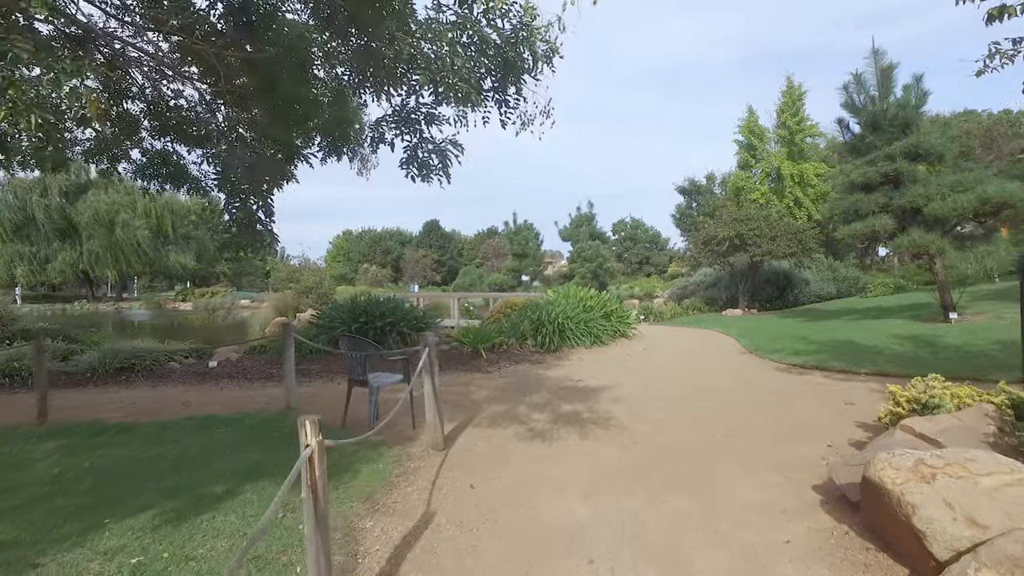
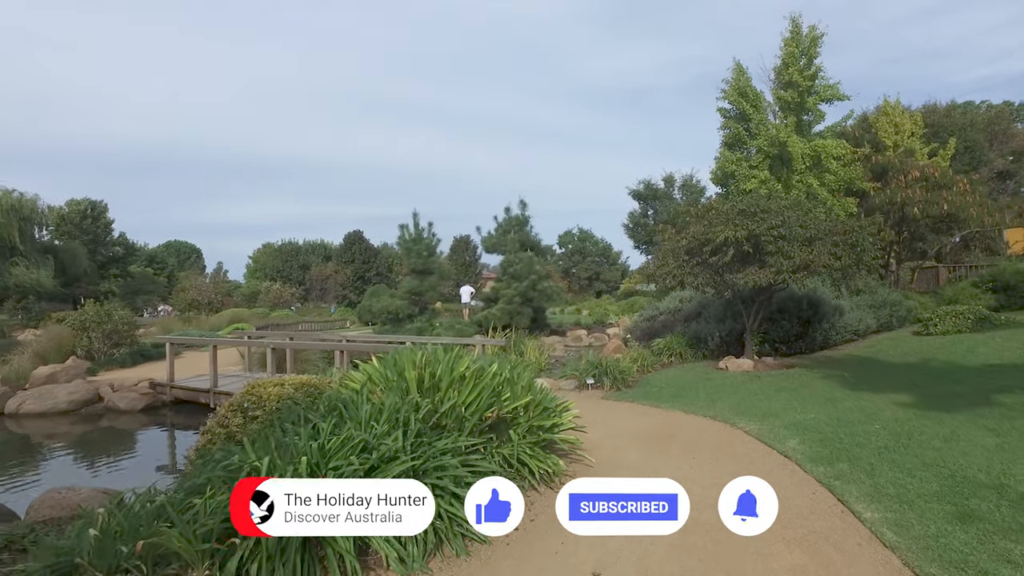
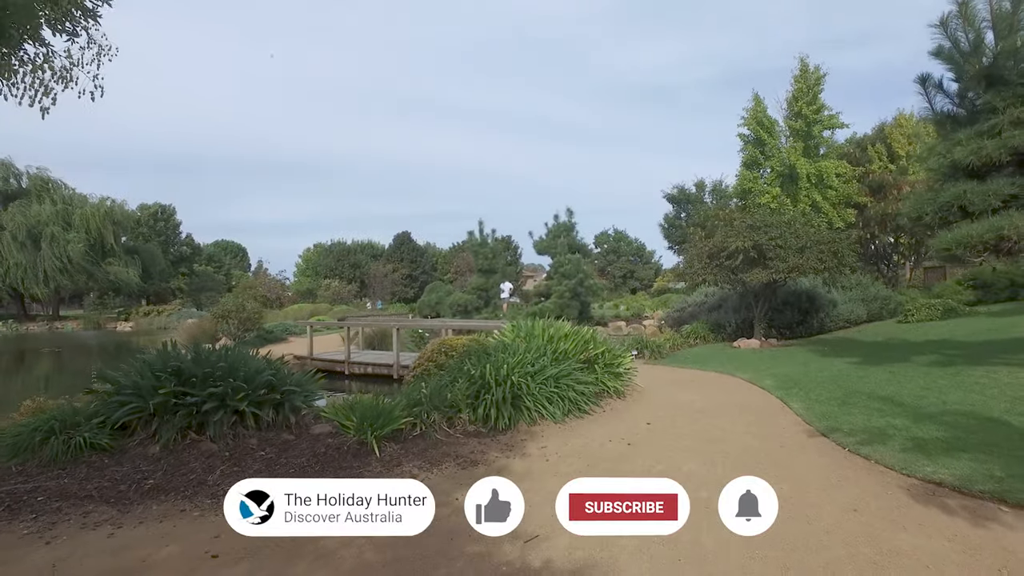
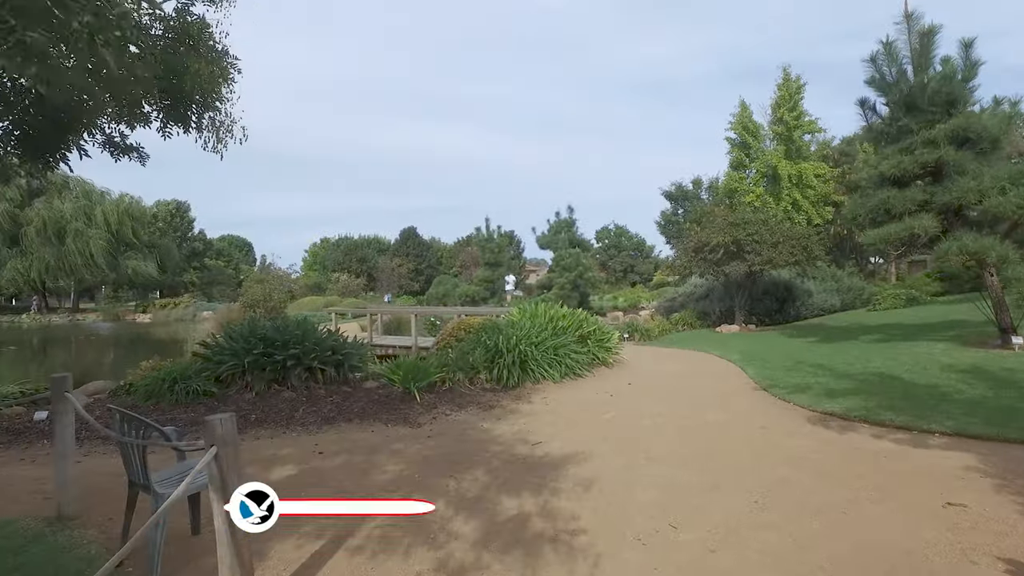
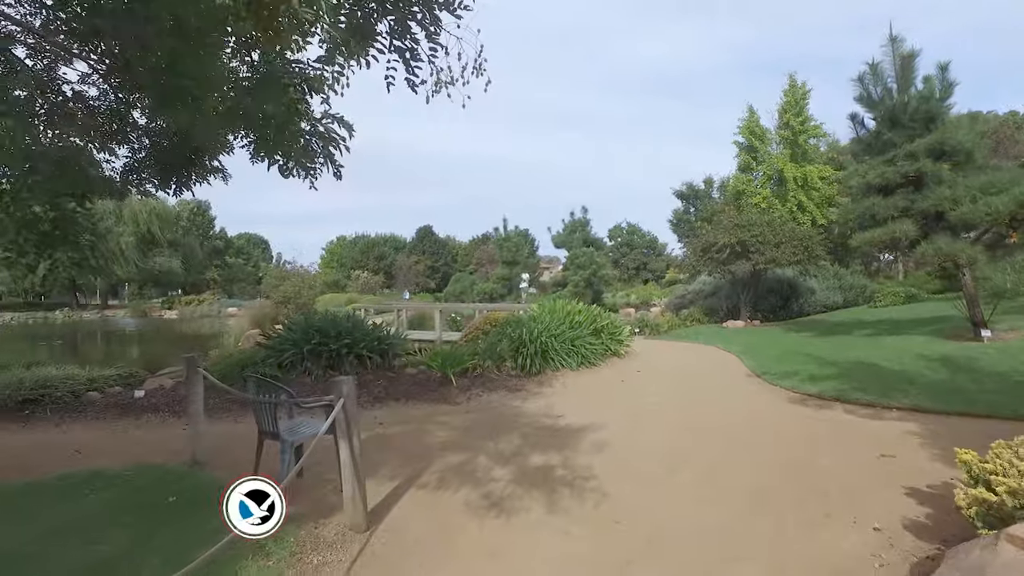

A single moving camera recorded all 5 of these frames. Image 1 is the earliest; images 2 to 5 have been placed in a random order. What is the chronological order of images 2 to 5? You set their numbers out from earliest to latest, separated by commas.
5, 4, 3, 2
